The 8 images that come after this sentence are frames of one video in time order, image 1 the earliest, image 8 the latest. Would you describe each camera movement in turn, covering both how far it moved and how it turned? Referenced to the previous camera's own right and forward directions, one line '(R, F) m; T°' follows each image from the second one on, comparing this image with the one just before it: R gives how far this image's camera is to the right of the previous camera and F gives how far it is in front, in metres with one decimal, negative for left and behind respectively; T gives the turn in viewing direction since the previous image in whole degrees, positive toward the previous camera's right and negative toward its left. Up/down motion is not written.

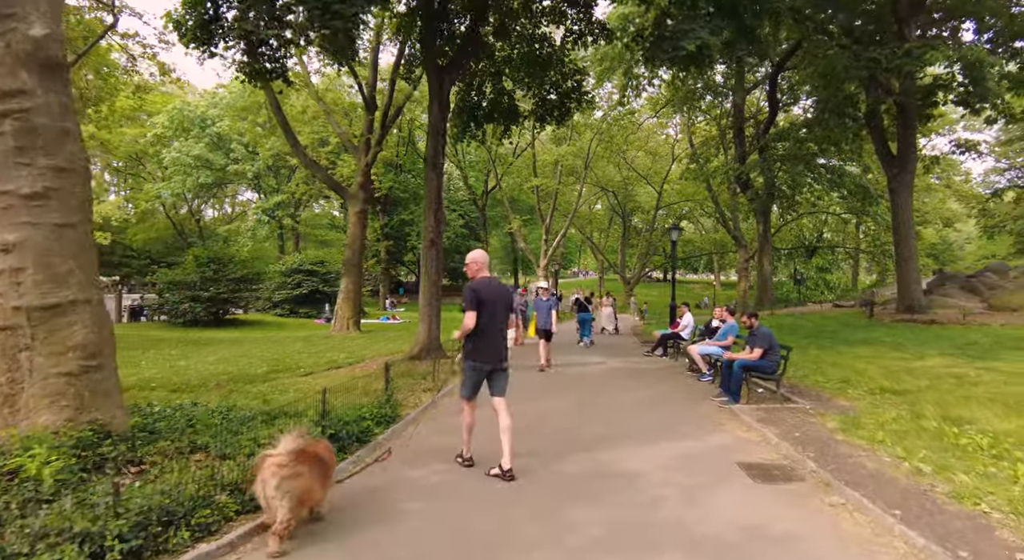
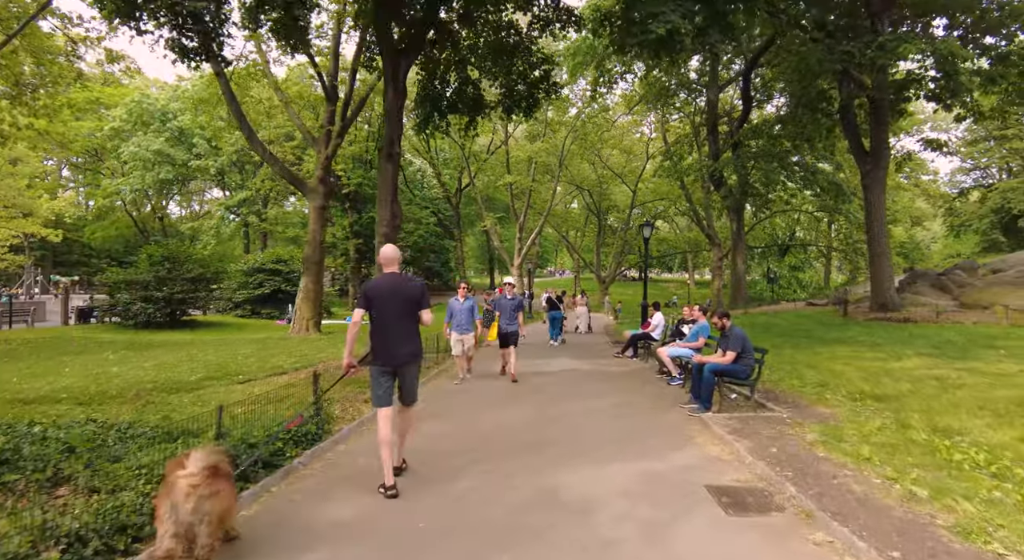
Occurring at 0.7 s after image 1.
(+0.3, +0.7) m; +2°
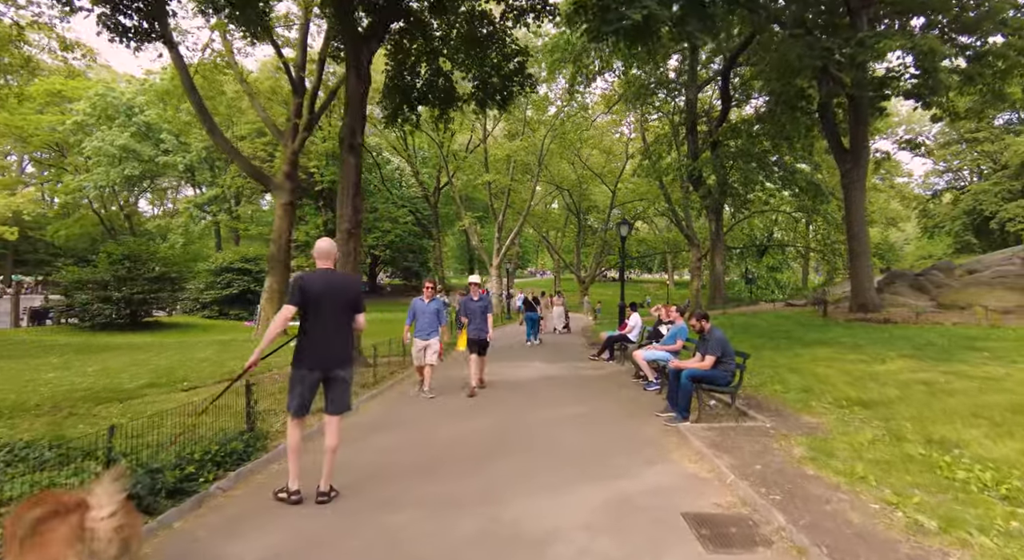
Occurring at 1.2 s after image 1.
(+0.2, +0.6) m; +2°
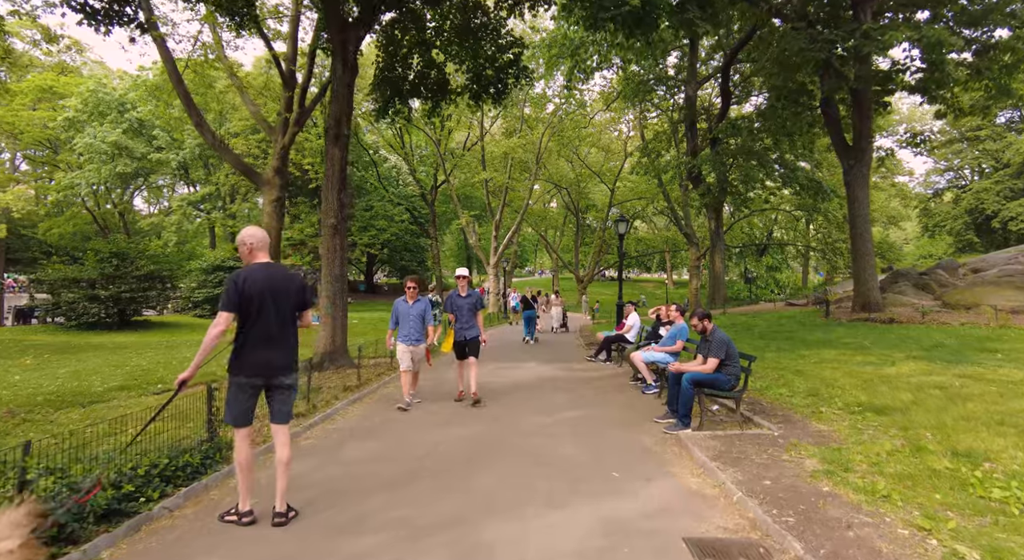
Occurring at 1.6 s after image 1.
(+0.1, +0.4) m; 0°
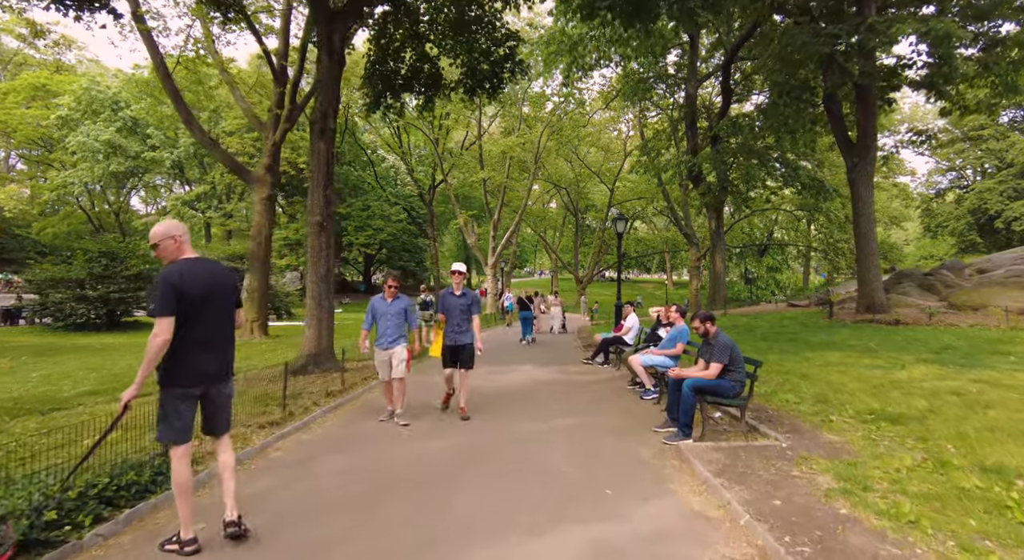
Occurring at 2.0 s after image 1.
(+0.1, +0.4) m; 0°
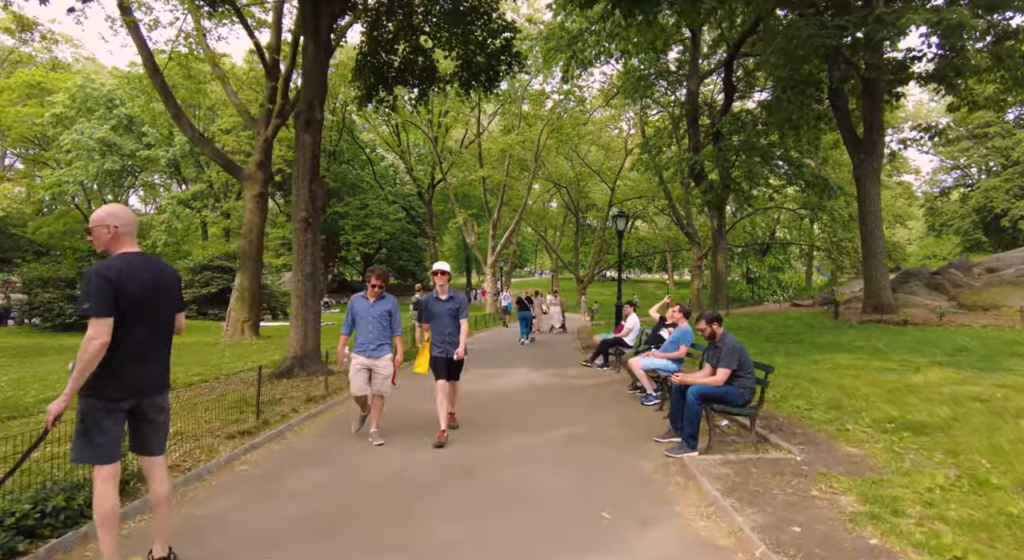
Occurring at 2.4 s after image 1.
(+0.1, +0.4) m; 0°
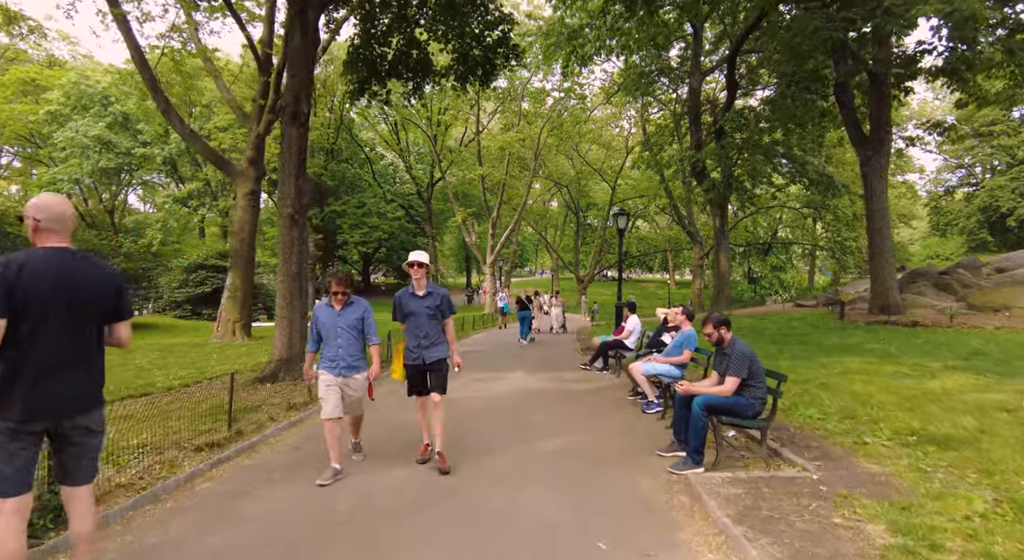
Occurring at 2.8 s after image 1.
(+0.1, +0.4) m; 0°
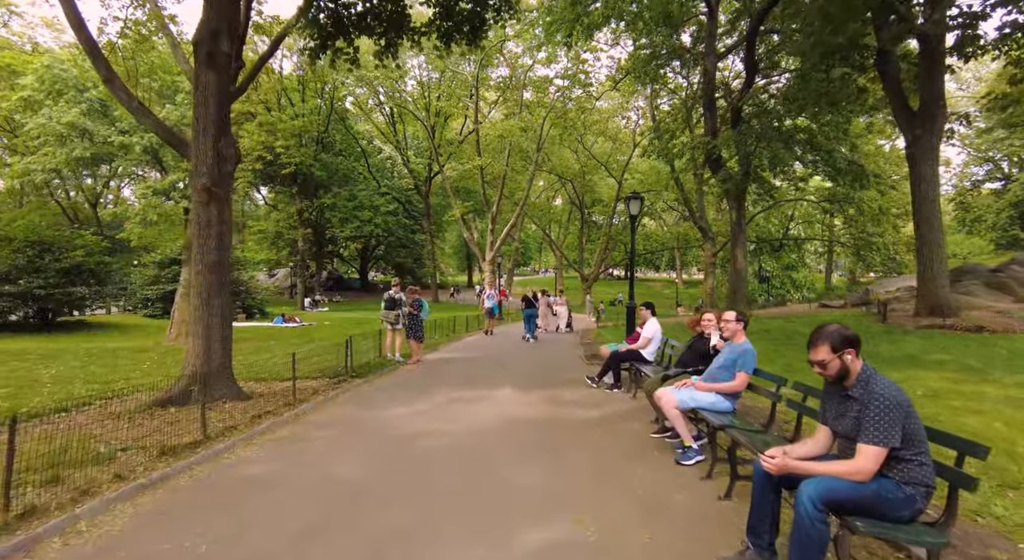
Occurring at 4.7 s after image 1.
(+0.2, +2.1) m; 0°
